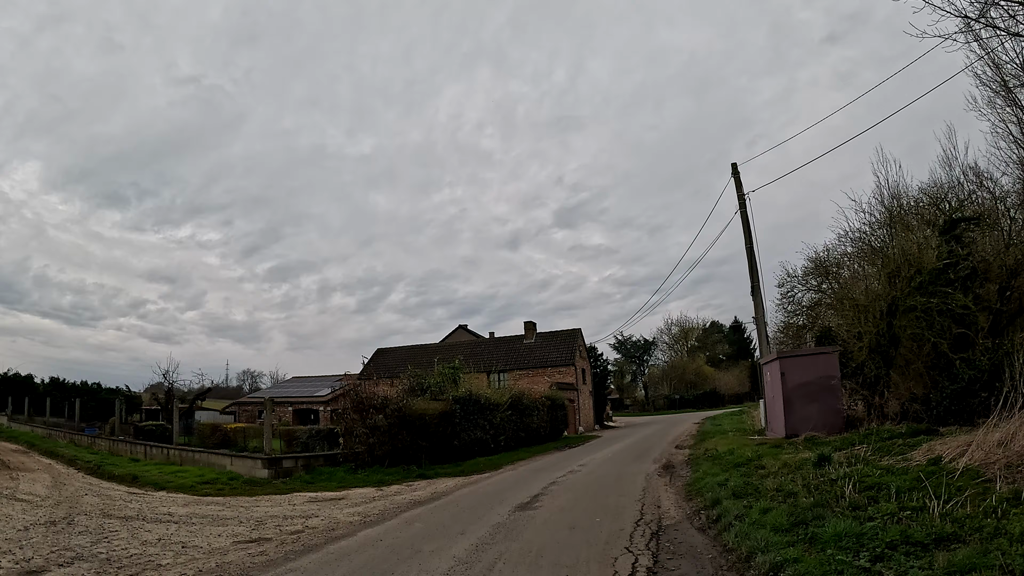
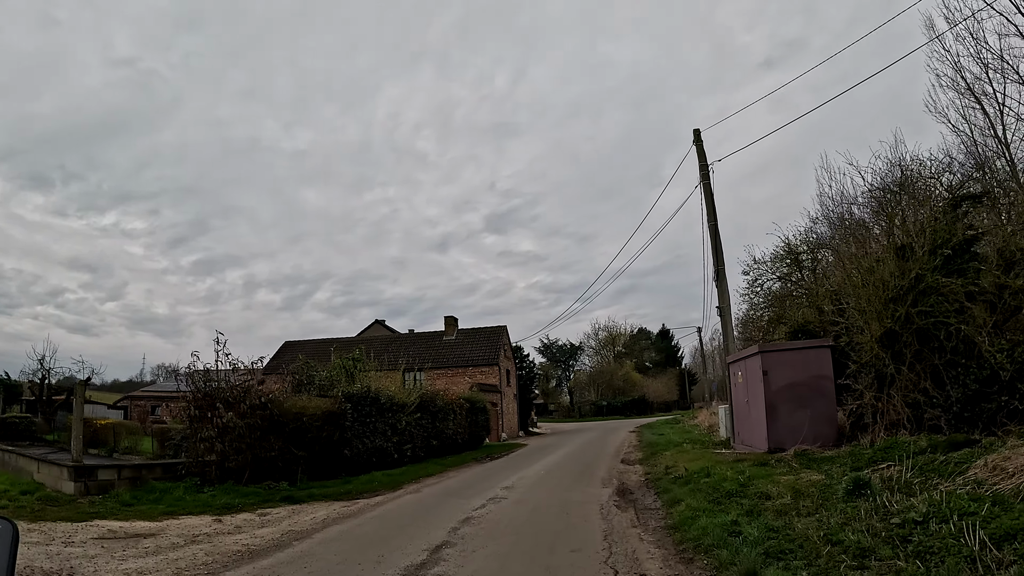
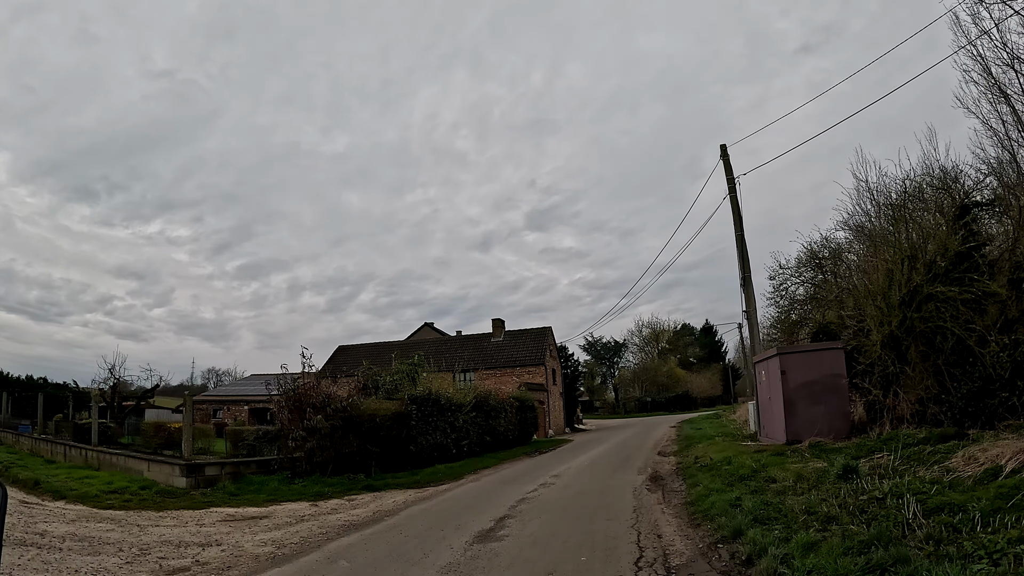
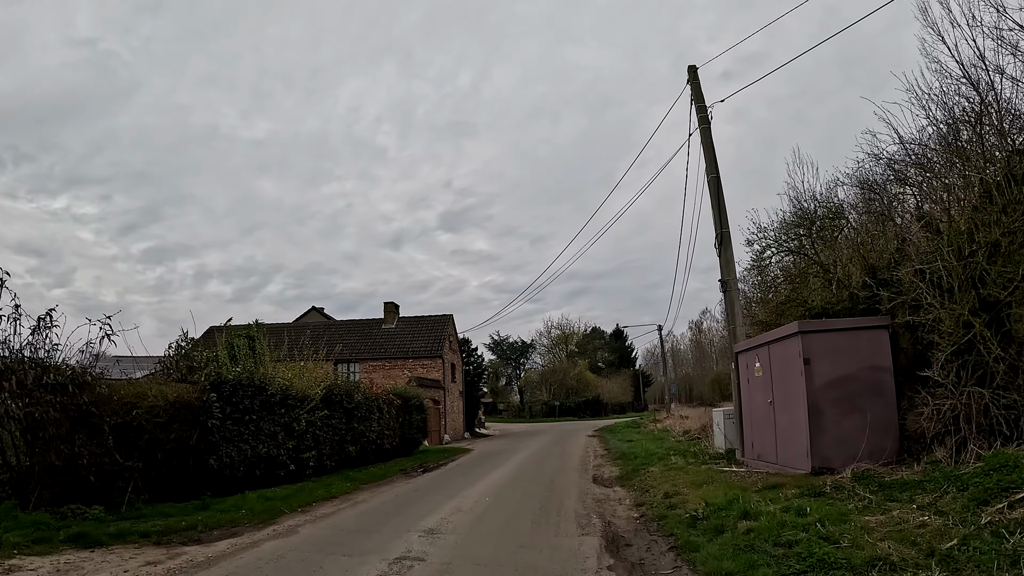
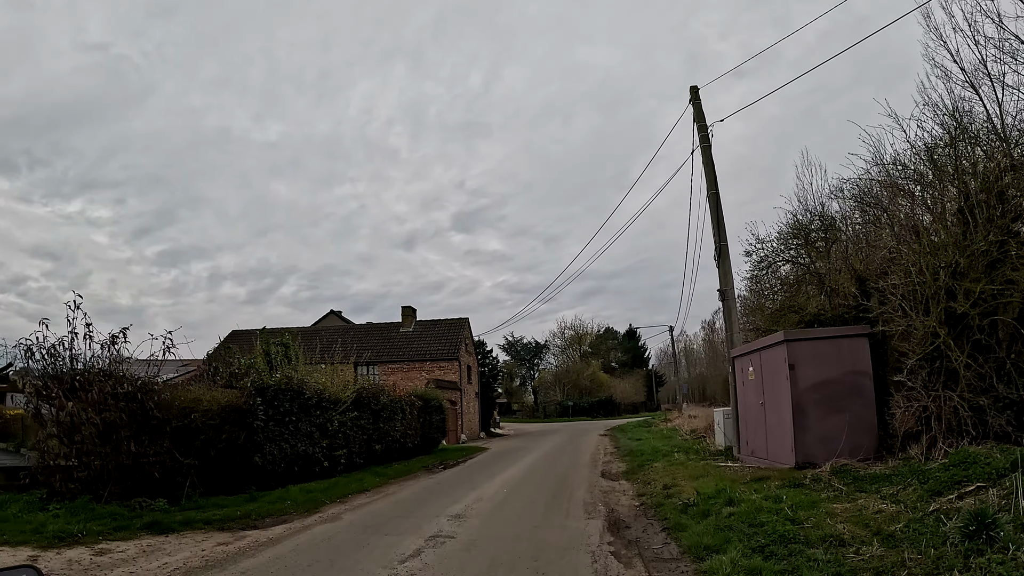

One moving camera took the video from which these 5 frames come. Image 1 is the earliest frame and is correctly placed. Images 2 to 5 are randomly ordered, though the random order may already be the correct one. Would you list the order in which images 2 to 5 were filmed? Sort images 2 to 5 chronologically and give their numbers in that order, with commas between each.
3, 2, 5, 4
